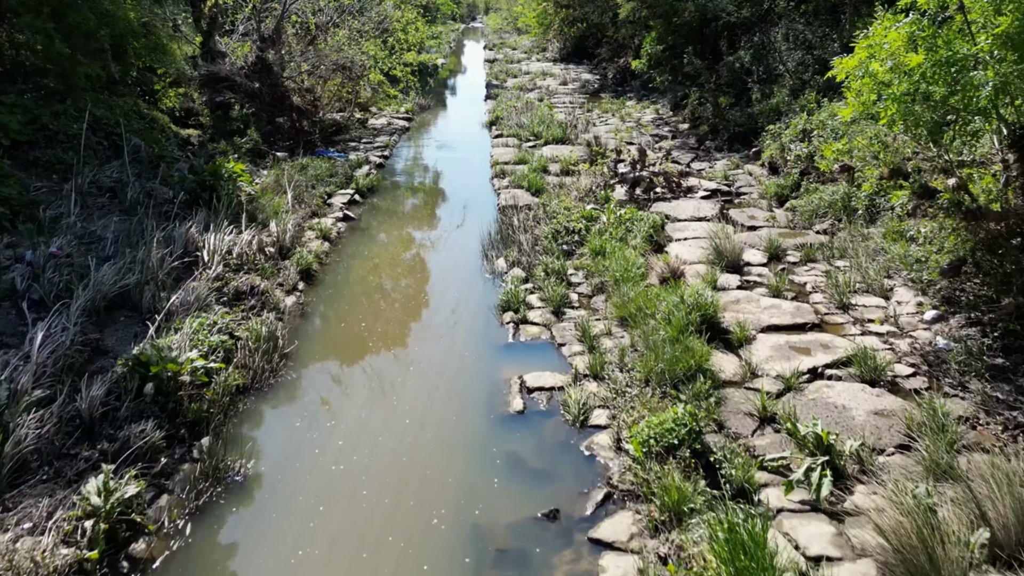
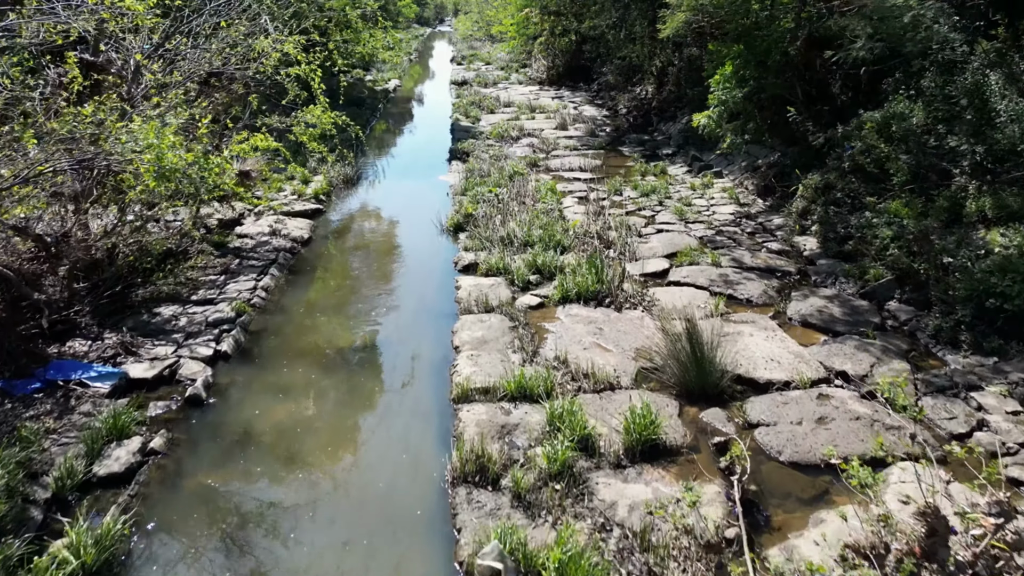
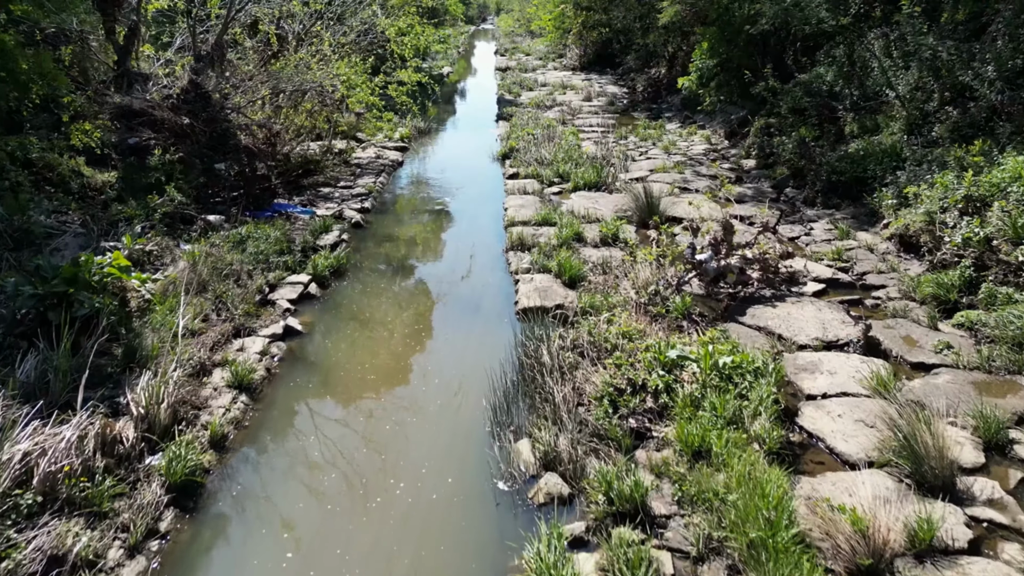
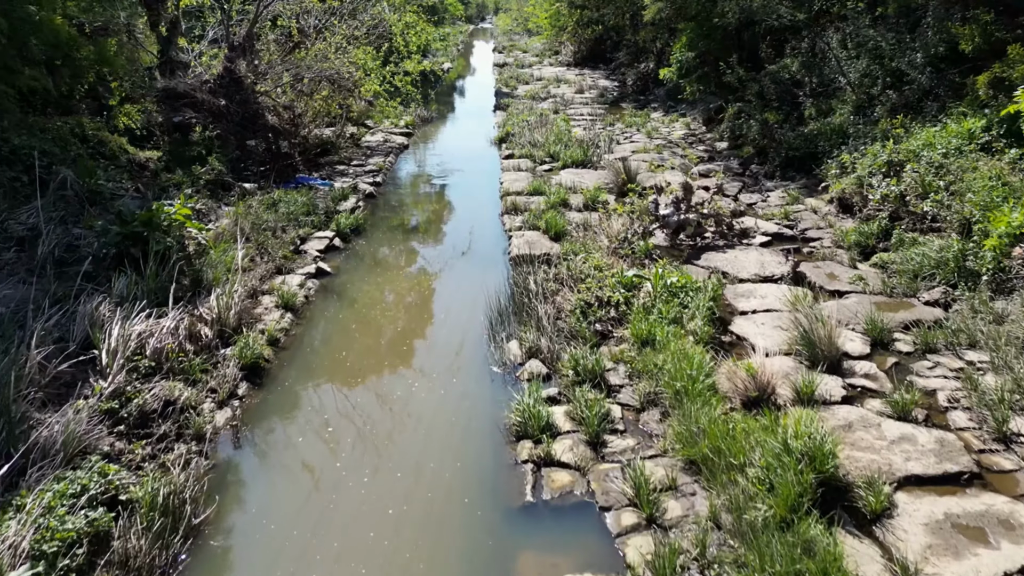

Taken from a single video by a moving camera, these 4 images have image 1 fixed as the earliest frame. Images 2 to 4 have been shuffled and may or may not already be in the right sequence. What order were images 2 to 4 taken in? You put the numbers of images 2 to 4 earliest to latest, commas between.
4, 3, 2
